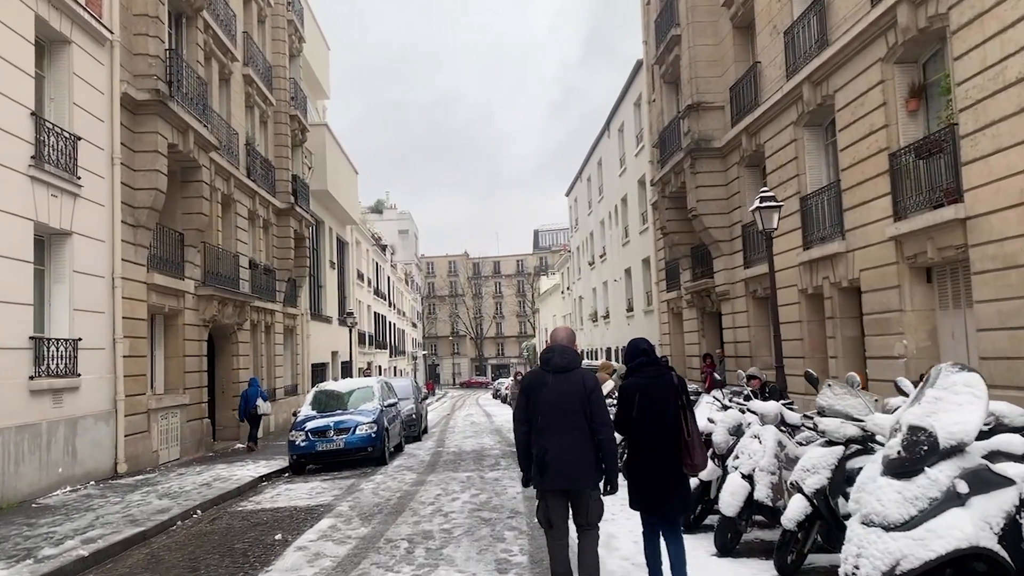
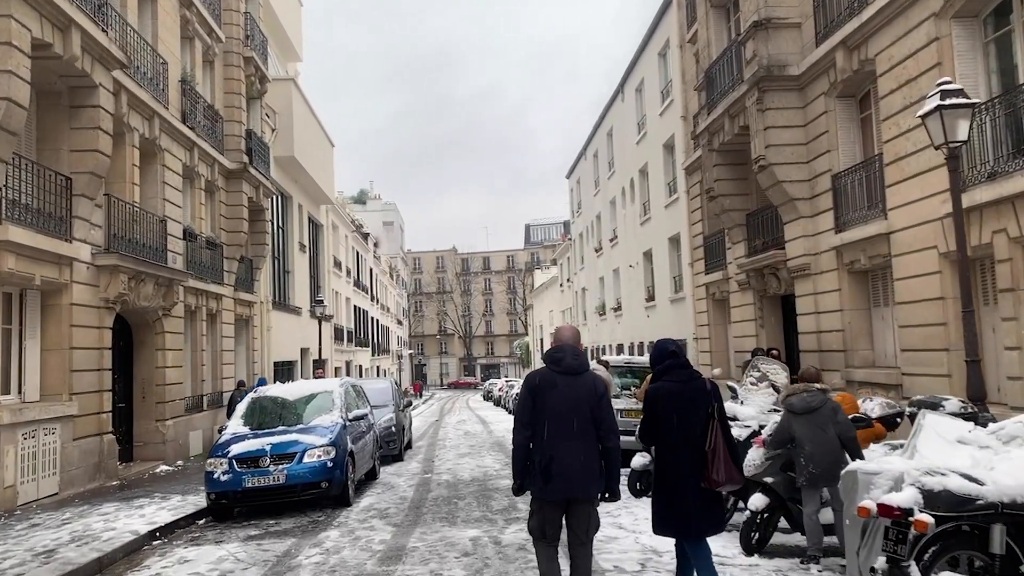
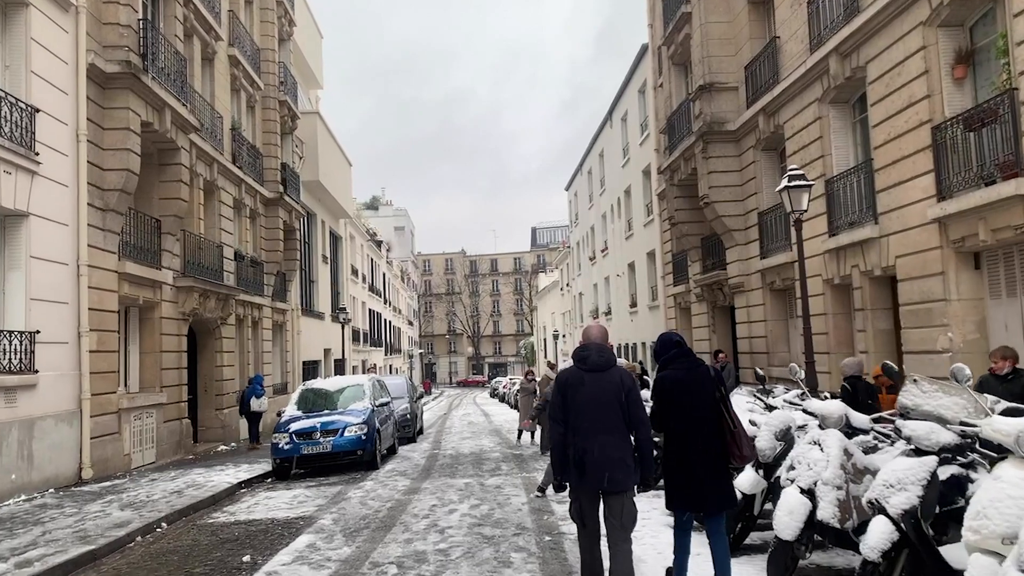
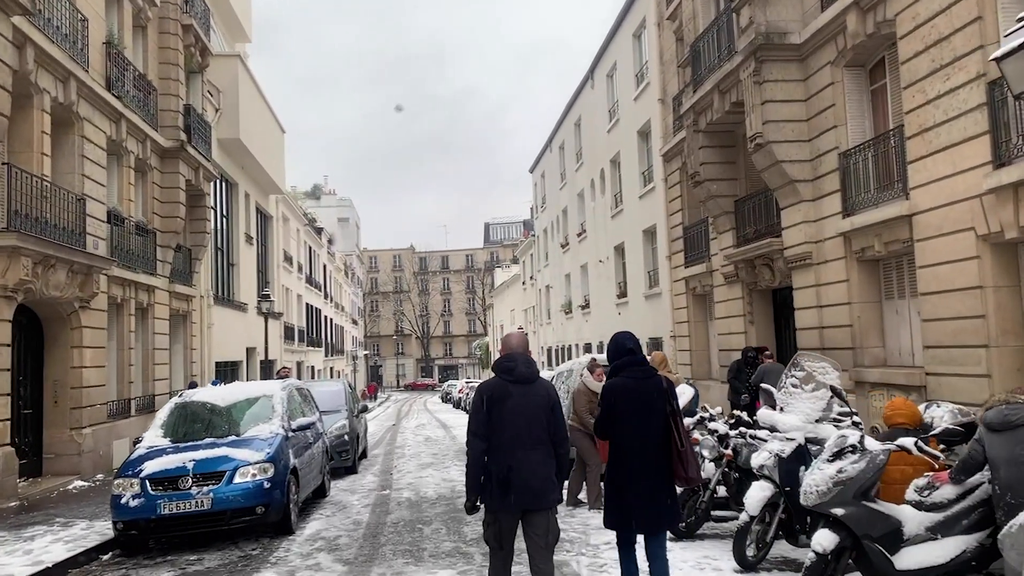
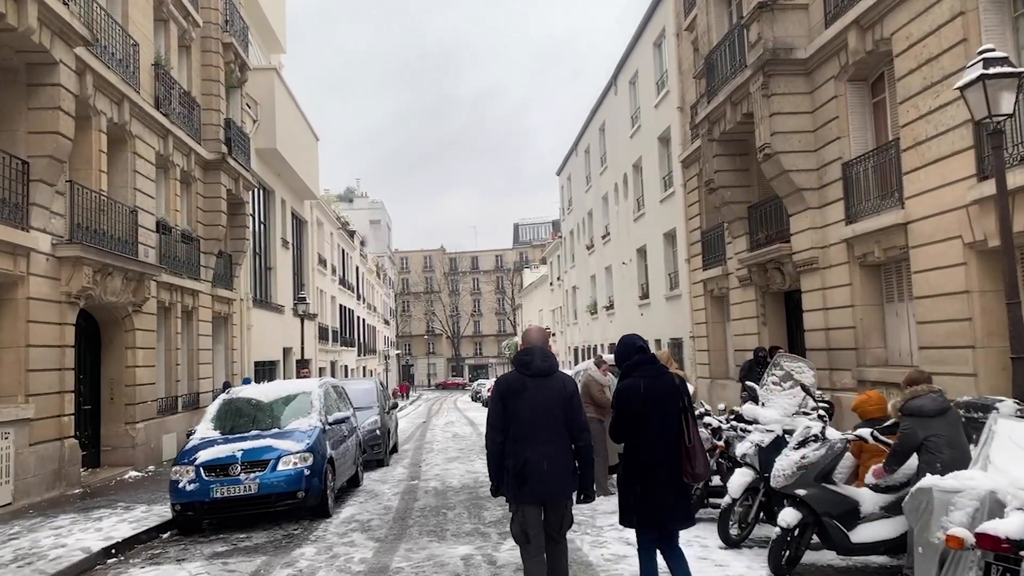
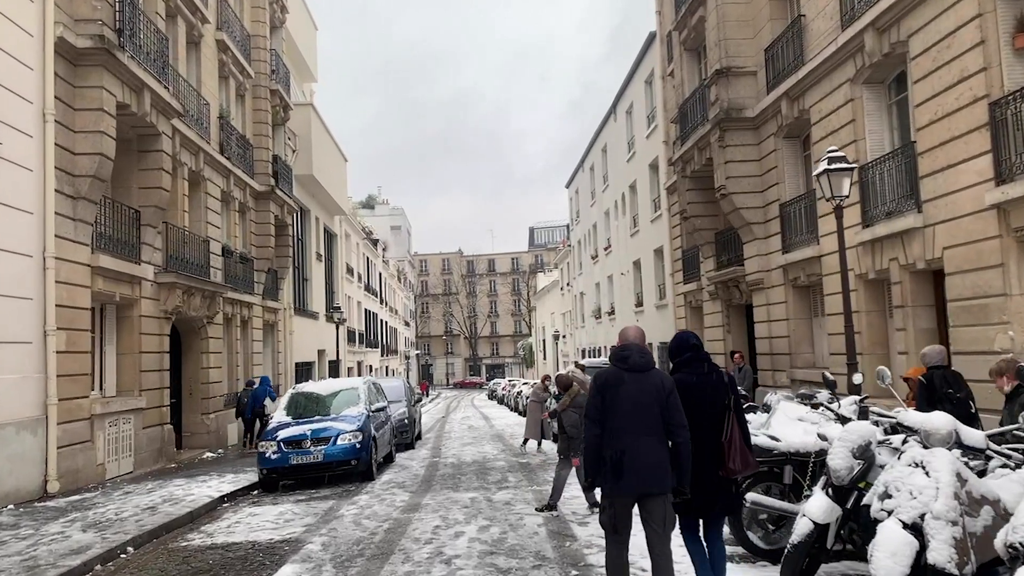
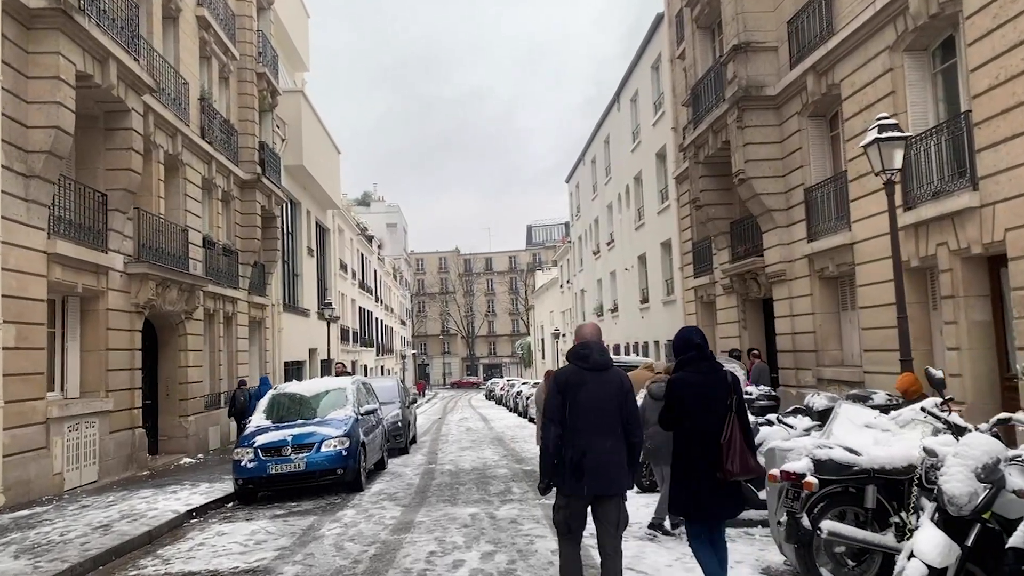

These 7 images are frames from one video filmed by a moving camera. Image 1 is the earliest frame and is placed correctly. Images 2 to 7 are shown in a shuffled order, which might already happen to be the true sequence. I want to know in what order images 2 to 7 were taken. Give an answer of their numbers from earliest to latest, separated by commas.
3, 6, 7, 2, 5, 4
